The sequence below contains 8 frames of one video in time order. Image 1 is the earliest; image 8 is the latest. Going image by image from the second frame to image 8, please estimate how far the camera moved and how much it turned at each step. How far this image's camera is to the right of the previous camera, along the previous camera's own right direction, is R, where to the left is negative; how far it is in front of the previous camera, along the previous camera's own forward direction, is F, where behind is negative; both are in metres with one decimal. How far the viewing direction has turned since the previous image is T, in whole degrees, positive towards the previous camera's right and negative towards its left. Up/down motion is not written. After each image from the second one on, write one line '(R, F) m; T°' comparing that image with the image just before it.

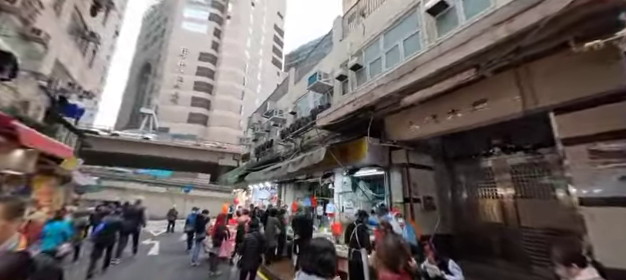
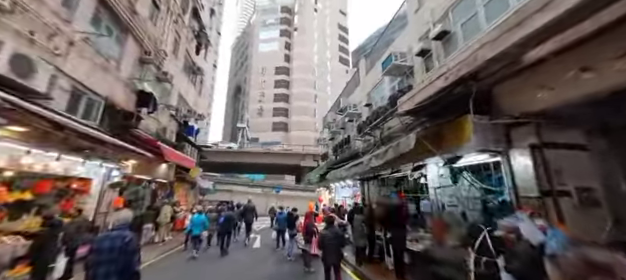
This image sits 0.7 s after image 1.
(-0.1, +0.2) m; -19°
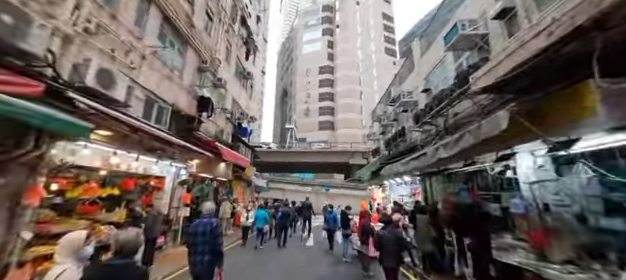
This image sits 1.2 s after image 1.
(-0.1, +0.3) m; -12°
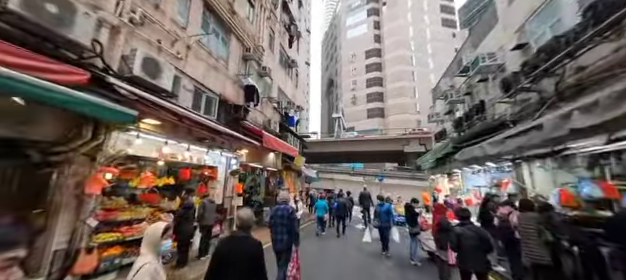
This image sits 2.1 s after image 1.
(-0.1, +0.7) m; -12°
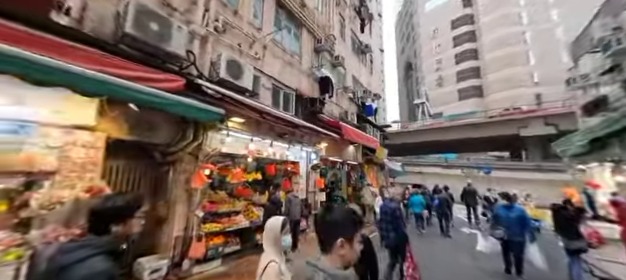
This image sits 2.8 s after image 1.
(-0.2, +0.5) m; -19°
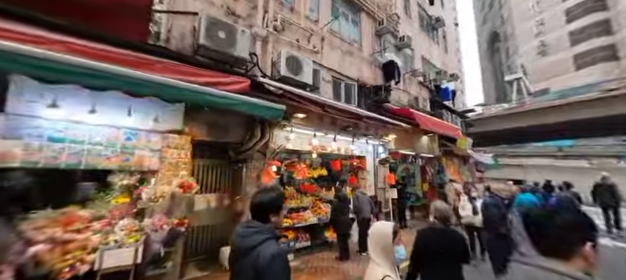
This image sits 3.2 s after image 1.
(0.0, +0.3) m; -16°
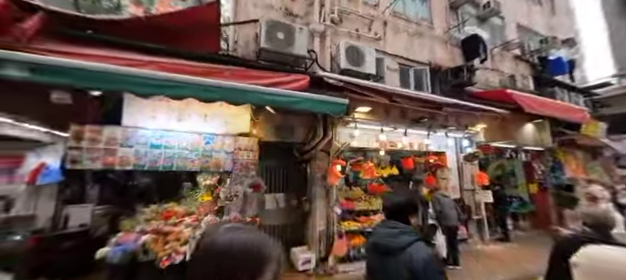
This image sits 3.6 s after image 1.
(0.0, +0.4) m; -17°
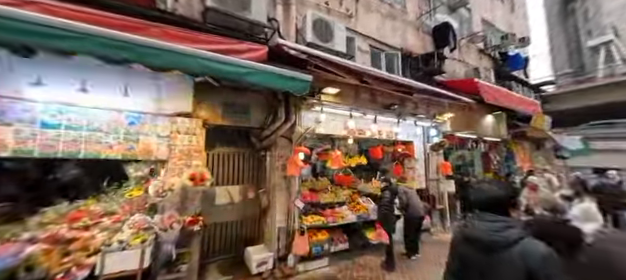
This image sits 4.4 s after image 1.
(+0.2, +0.7) m; +7°
